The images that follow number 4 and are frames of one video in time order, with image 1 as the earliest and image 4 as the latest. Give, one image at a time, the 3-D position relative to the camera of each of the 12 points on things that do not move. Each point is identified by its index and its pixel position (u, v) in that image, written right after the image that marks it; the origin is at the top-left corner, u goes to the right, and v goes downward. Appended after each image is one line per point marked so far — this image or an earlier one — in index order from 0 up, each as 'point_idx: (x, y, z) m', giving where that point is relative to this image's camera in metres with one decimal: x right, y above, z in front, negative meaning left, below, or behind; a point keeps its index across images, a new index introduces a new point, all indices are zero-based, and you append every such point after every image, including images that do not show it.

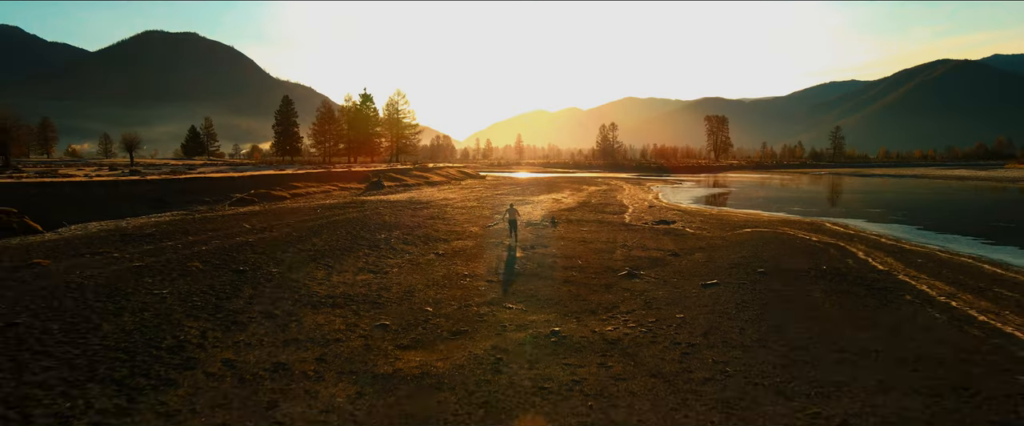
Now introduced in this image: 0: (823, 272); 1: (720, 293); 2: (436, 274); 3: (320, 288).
0: (+7.0, -1.3, +16.7) m
1: (+3.8, -1.5, +13.5) m
2: (-1.6, -1.3, +15.6) m
3: (-3.3, -1.3, +12.8) m
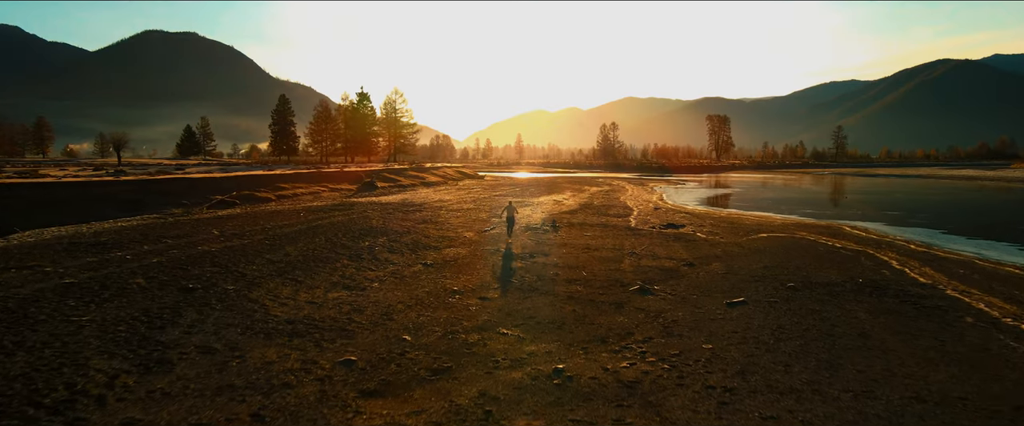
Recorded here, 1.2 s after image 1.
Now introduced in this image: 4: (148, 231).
0: (+7.0, -1.4, +14.7) m
1: (+3.7, -1.6, +11.6) m
2: (-1.7, -1.4, +13.7) m
3: (-3.4, -1.4, +10.9) m
4: (-9.5, -0.5, +19.2) m
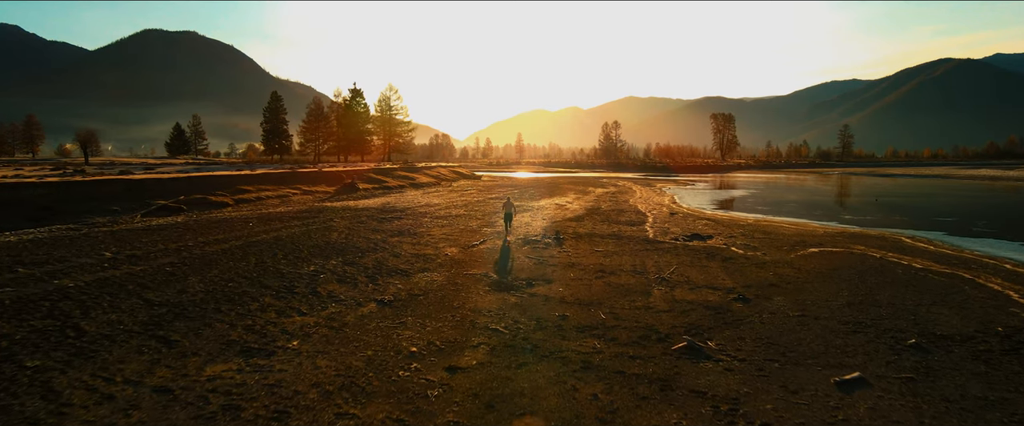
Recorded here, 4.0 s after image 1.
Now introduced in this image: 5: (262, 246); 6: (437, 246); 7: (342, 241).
0: (+6.8, -1.7, +10.1) m
1: (+3.5, -1.9, +6.9) m
2: (-1.9, -1.7, +9.0) m
3: (-3.6, -1.7, +6.3) m
4: (-9.6, -0.7, +14.6) m
5: (-5.6, -0.7, +16.5) m
6: (-2.0, -0.9, +19.4) m
7: (-4.2, -0.7, +18.4) m
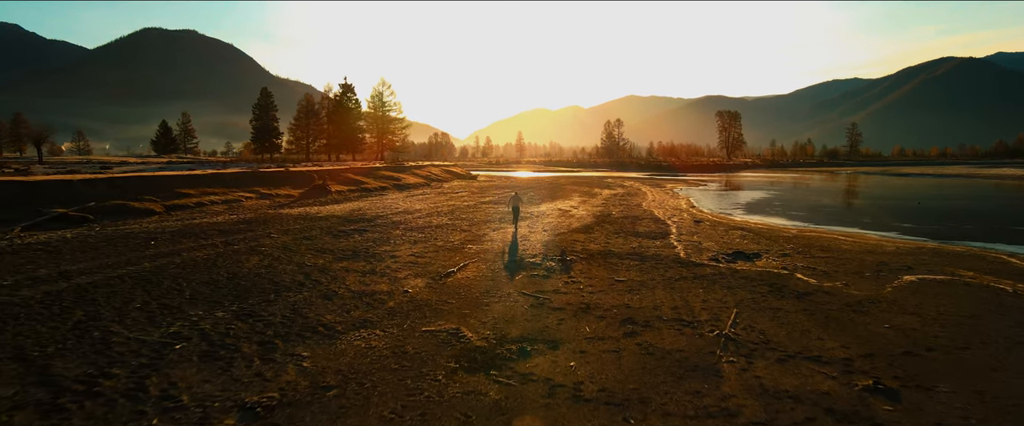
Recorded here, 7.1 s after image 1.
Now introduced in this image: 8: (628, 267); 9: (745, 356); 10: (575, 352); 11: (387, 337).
0: (+6.6, -2.0, +4.7) m
1: (+3.3, -2.2, +1.5) m
2: (-2.1, -2.0, +3.6) m
3: (-3.8, -2.1, +0.8) m
4: (-9.8, -1.1, +9.2) m
5: (-5.8, -1.0, +11.1) m
6: (-2.2, -1.2, +14.0) m
7: (-4.4, -1.0, +13.0) m
8: (+2.6, -1.2, +16.5) m
9: (+2.9, -1.8, +9.4) m
10: (+0.9, -1.7, +9.3) m
11: (-1.6, -1.6, +9.7) m
